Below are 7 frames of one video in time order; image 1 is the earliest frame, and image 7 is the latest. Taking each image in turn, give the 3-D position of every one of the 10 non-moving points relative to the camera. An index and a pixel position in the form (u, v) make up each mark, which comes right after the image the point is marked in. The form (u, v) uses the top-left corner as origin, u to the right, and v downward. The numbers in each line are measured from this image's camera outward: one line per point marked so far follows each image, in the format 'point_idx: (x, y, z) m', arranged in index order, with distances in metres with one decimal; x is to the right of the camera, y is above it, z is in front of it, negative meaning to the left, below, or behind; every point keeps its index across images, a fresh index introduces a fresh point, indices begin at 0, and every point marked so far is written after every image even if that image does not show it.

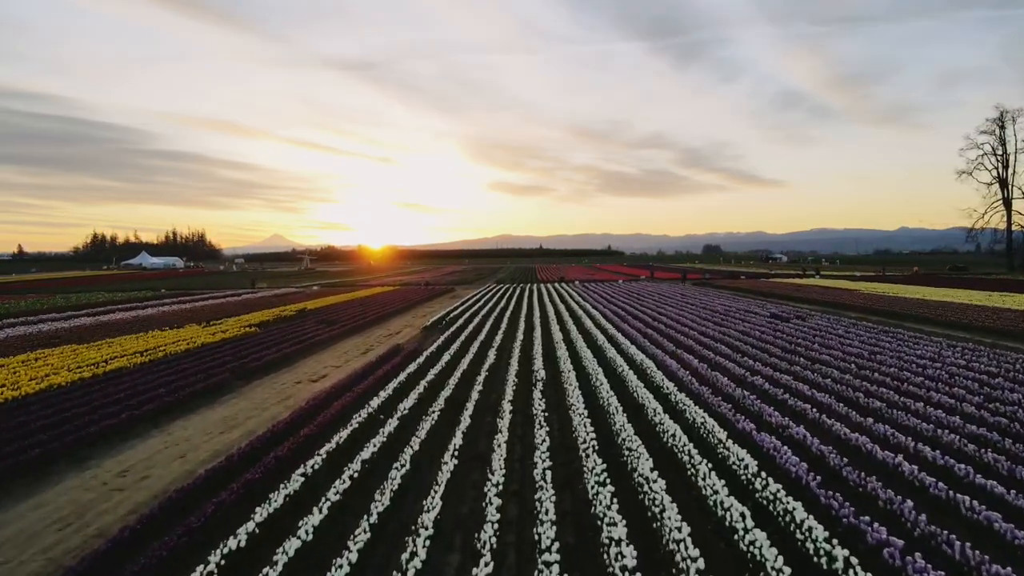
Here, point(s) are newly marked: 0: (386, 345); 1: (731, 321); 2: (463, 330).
0: (-4.0, -1.8, +16.1) m
1: (+7.8, -1.1, +18.1) m
2: (-1.7, -1.5, +18.3) m
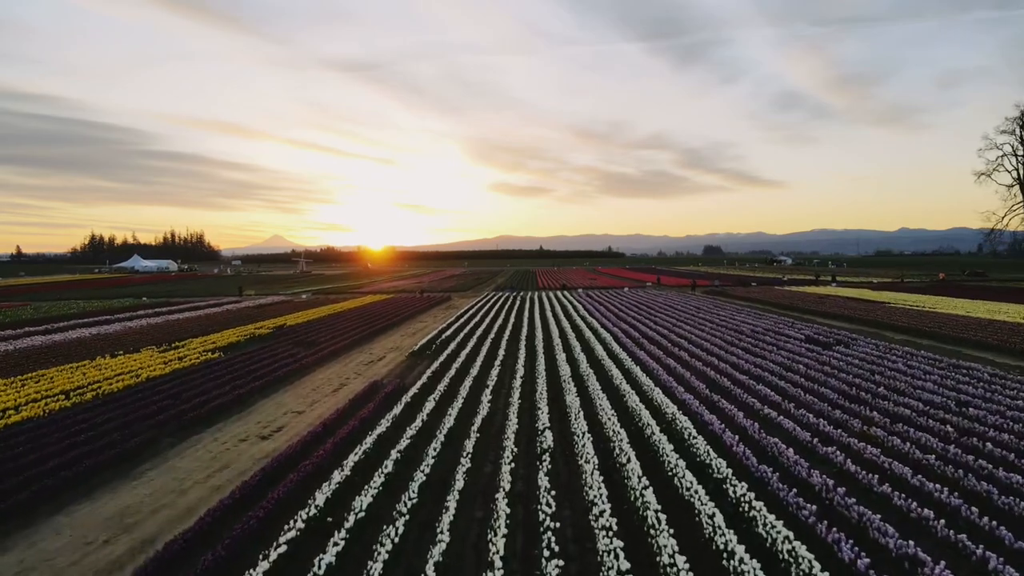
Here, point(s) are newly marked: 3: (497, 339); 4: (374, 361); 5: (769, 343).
0: (-4.0, -2.4, +13.8) m
1: (+7.7, -1.8, +15.8) m
2: (-1.8, -2.1, +16.0) m
3: (-0.6, -1.9, +19.2) m
4: (-4.4, -2.3, +16.4) m
5: (+8.1, -1.7, +16.3) m
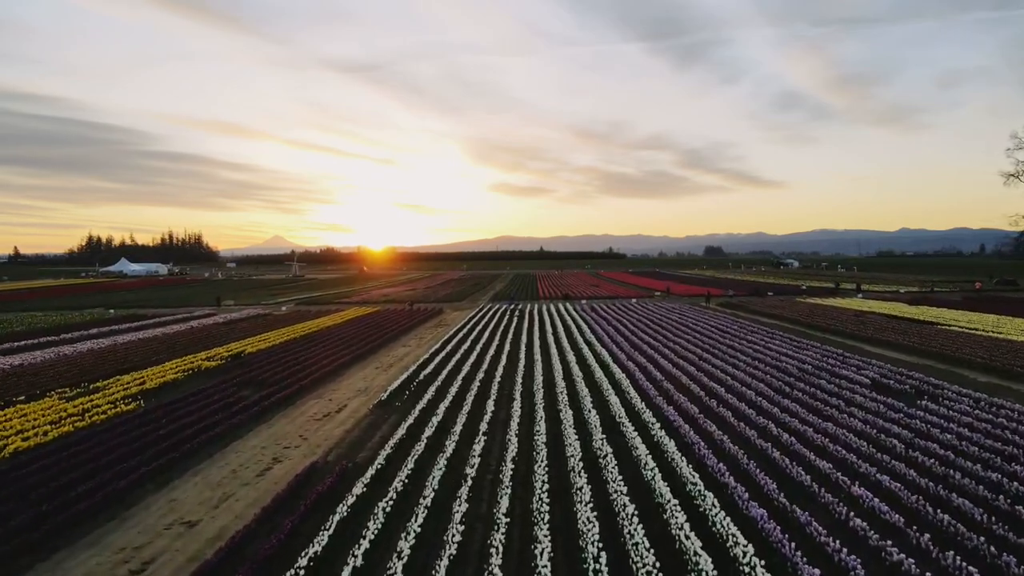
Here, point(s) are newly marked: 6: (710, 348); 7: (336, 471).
0: (-4.2, -3.3, +10.4) m
1: (+7.5, -2.6, +12.4) m
2: (-2.0, -3.0, +12.6) m
3: (-0.8, -2.8, +15.9) m
4: (-4.6, -3.2, +13.0) m
5: (+7.9, -2.6, +12.9) m
6: (+7.7, -2.3, +19.8) m
7: (-3.1, -3.2, +8.9) m
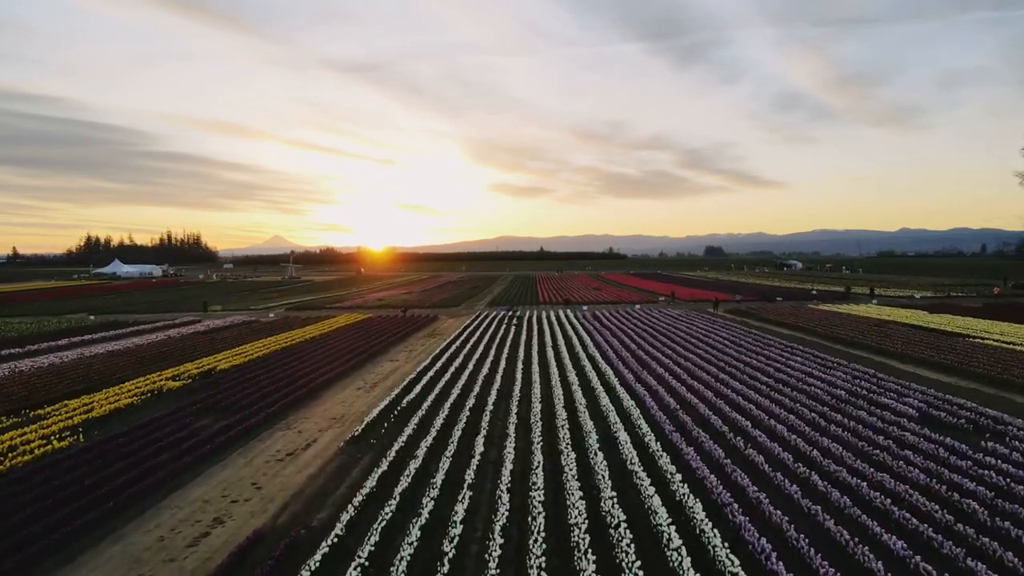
0: (-4.4, -3.7, +8.7) m
1: (+7.4, -3.0, +10.7) m
2: (-2.1, -3.4, +10.9) m
3: (-0.9, -3.2, +14.1) m
4: (-4.7, -3.6, +11.2) m
5: (+7.7, -3.0, +11.2) m
6: (+7.6, -2.7, +18.1) m
7: (-3.3, -3.6, +7.2) m
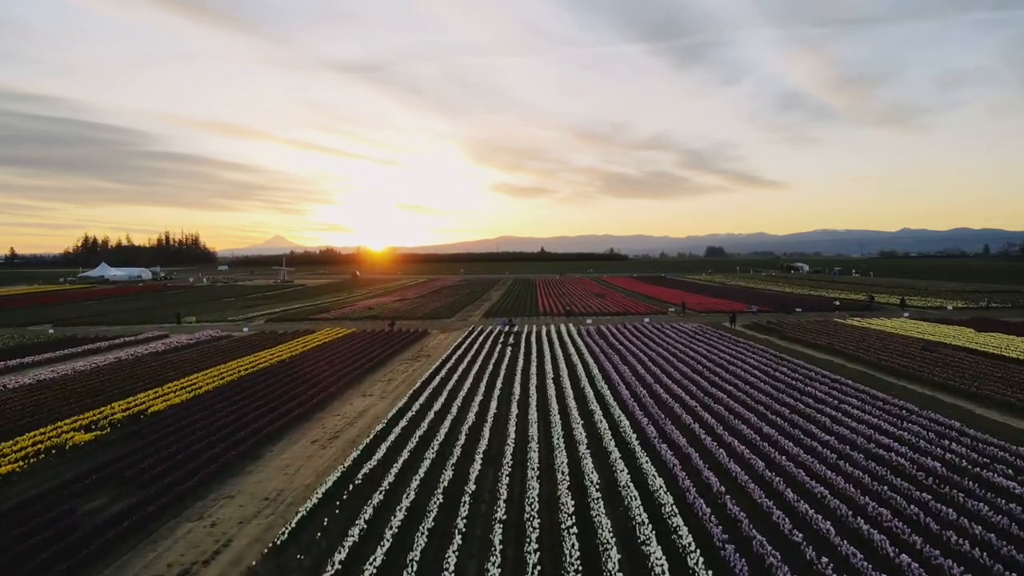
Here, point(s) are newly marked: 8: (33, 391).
0: (-4.6, -4.4, +5.5) m
1: (+7.2, -3.8, +7.4) m
2: (-2.3, -4.1, +7.7) m
3: (-1.1, -3.9, +10.9) m
4: (-4.9, -4.3, +8.0) m
5: (+7.5, -3.7, +7.9) m
6: (+7.3, -3.5, +14.9) m
7: (-3.5, -4.4, +4.0) m
8: (-17.5, -3.8, +18.7) m
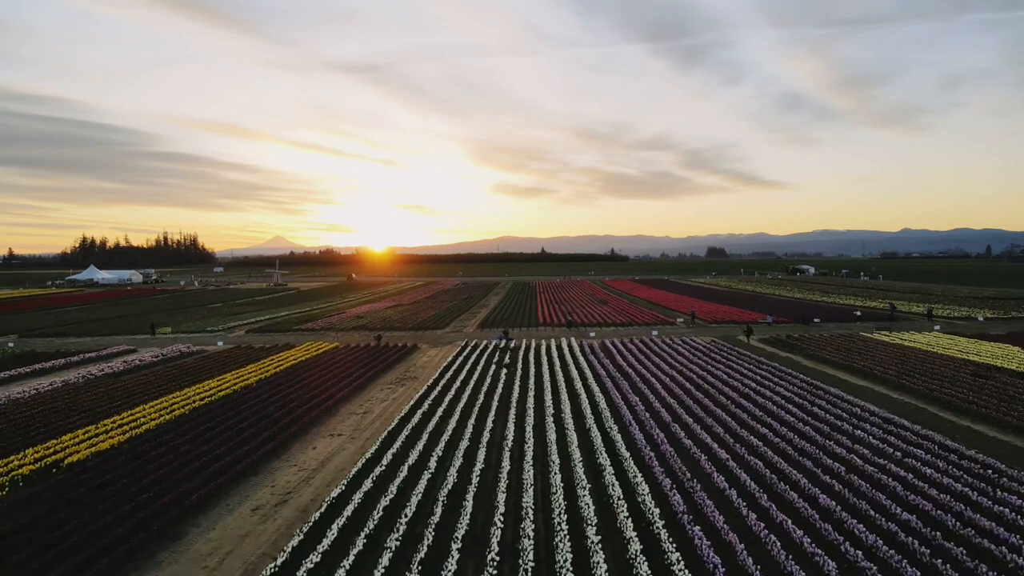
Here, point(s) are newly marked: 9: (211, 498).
0: (-4.8, -5.1, +2.8) m
1: (+7.0, -4.4, +4.8) m
2: (-2.5, -4.8, +5.0) m
3: (-1.4, -4.5, +8.2) m
4: (-5.1, -5.0, +5.4) m
5: (+7.3, -4.4, +5.3) m
6: (+7.1, -4.1, +12.2) m
7: (-3.7, -5.0, +1.3) m
8: (-17.7, -4.4, +16.1) m
9: (-6.7, -4.6, +11.5) m
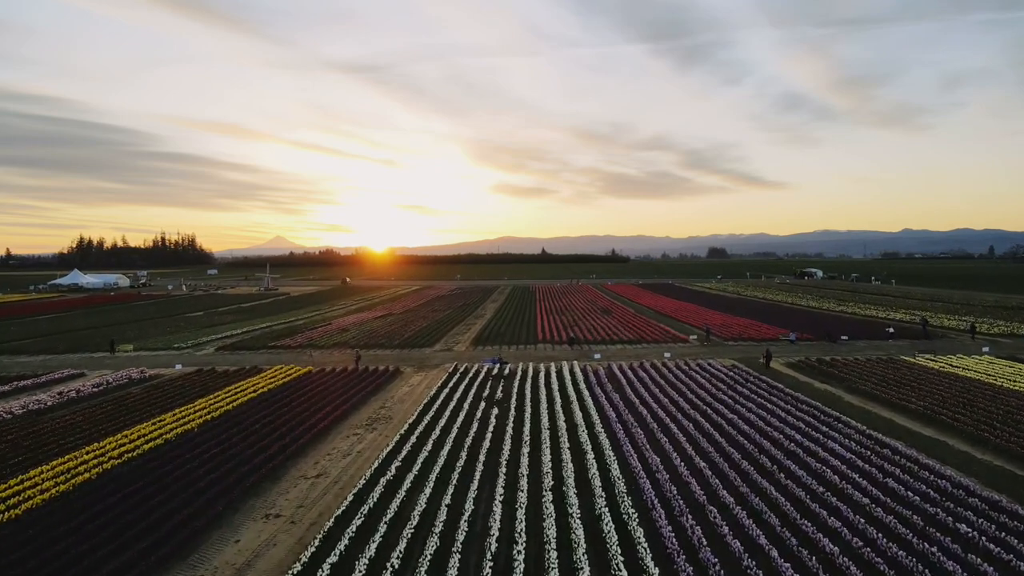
0: (-5.1, -6.0, -0.6) m
1: (+6.7, -5.3, +1.3) m
2: (-2.8, -5.7, +1.5) m
3: (-1.6, -5.4, +4.8) m
4: (-5.4, -5.8, +1.9) m
5: (+7.0, -5.3, +1.8) m
6: (+6.9, -5.0, +8.7) m
7: (-4.0, -5.9, -2.1) m
8: (-18.0, -5.3, +12.6) m
9: (-7.0, -5.5, +8.0) m
